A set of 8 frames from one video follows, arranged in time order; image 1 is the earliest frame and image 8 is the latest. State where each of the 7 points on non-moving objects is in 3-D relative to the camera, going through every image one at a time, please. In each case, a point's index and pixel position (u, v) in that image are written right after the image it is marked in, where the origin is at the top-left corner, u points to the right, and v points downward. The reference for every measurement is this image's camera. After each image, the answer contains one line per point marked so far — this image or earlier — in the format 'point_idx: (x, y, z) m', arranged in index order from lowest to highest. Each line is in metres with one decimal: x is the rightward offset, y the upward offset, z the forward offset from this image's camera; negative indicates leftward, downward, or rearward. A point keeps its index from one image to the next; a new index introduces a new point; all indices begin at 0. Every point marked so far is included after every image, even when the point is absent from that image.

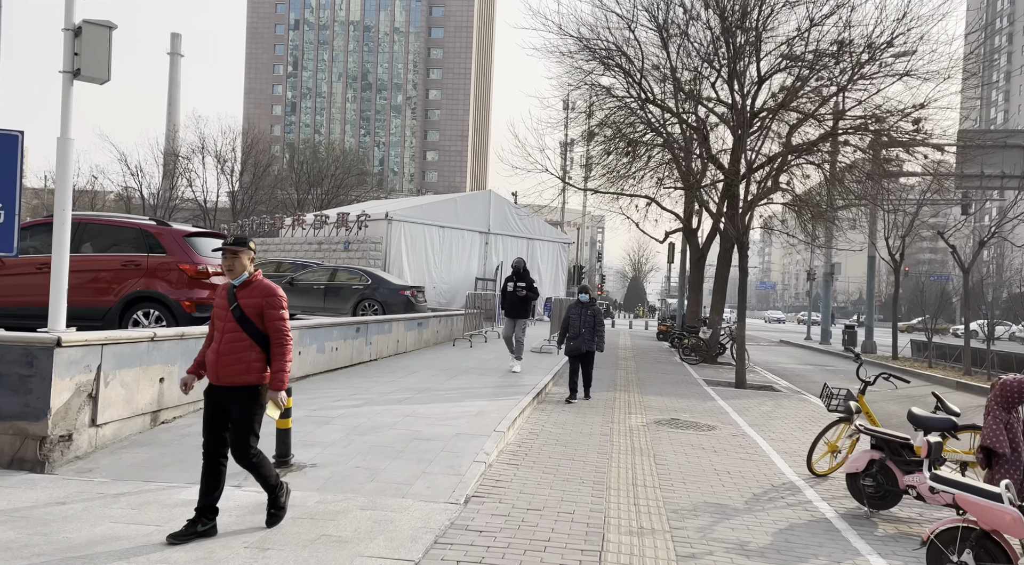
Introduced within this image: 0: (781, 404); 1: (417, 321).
0: (+3.9, -1.8, +12.0) m
1: (-1.9, -0.7, +15.0) m
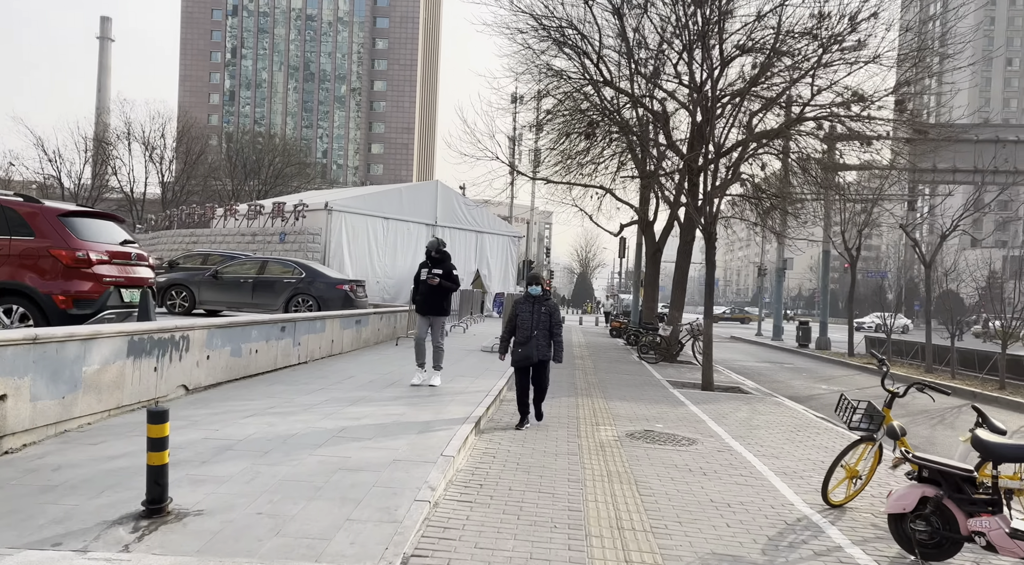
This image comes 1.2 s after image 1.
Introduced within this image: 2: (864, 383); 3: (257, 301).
0: (+3.2, -1.7, +10.9) m
1: (-2.8, -0.6, +13.5) m
2: (+7.2, -2.1, +17.1) m
3: (-5.1, -0.4, +16.3) m
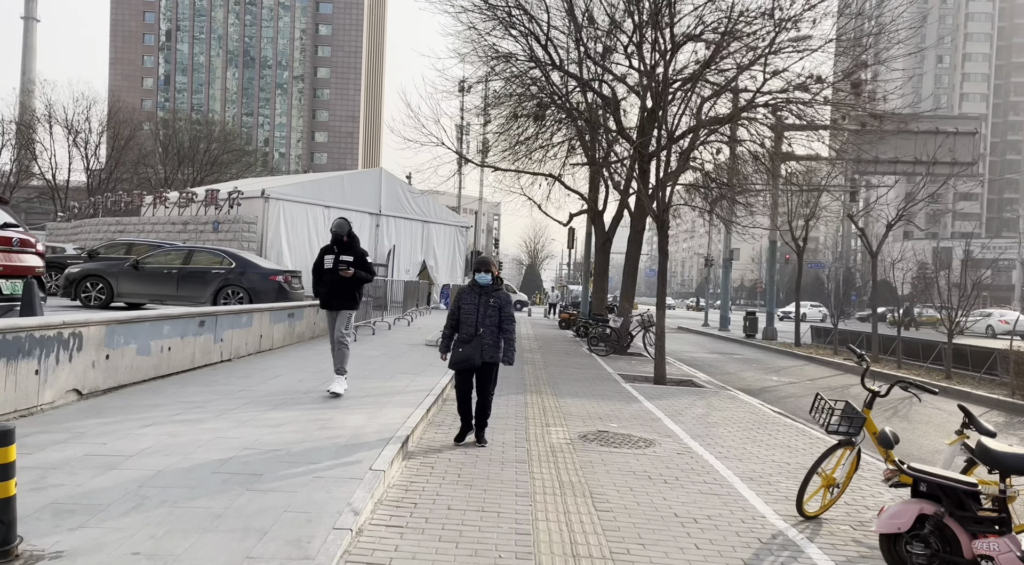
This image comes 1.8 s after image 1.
0: (+2.5, -1.5, +10.4) m
1: (-3.6, -0.4, +12.6) m
2: (+6.1, -1.8, +16.8) m
3: (-6.1, -0.2, +15.2) m
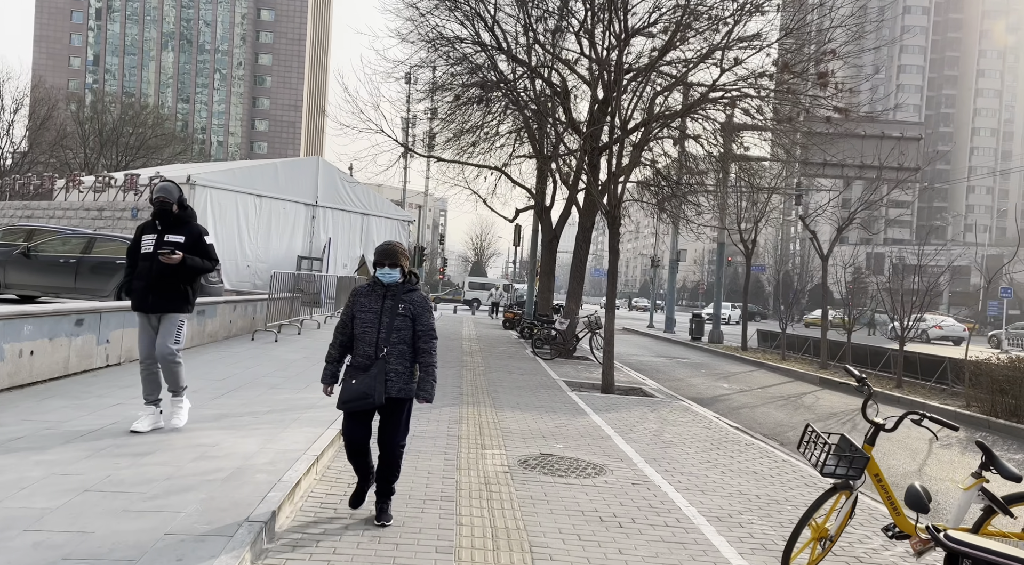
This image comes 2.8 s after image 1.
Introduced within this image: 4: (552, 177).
0: (+1.8, -1.6, +9.5) m
1: (-4.5, -0.3, +11.3) m
2: (+4.9, -1.9, +16.1) m
3: (-7.2, -0.1, +13.7) m
4: (+0.9, +2.5, +19.6) m
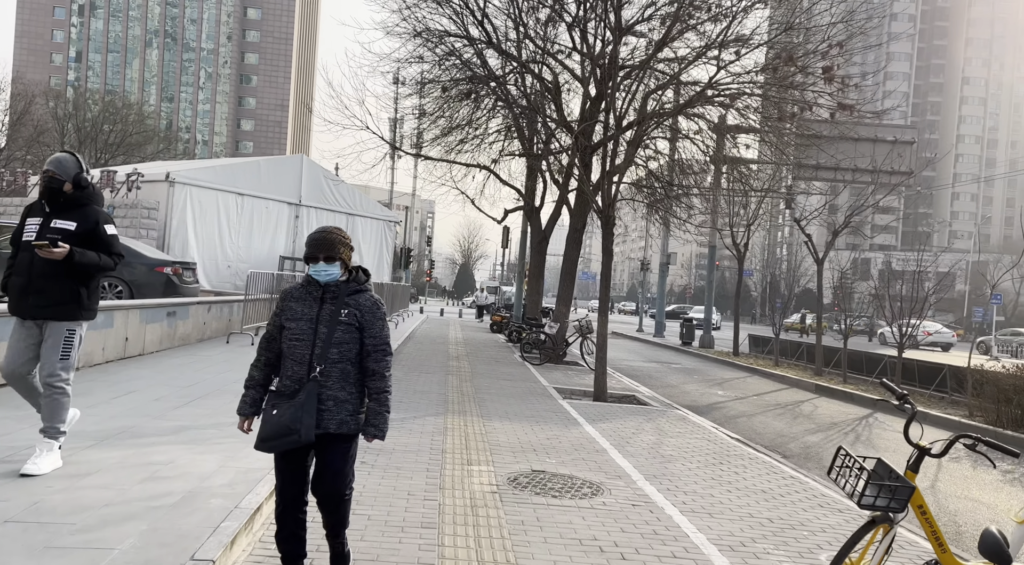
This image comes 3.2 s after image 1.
0: (+1.6, -1.6, +9.0) m
1: (-4.7, -0.3, +10.6) m
2: (+4.6, -2.0, +15.7) m
3: (-7.4, -0.1, +13.0) m
4: (+0.7, +2.5, +19.1) m
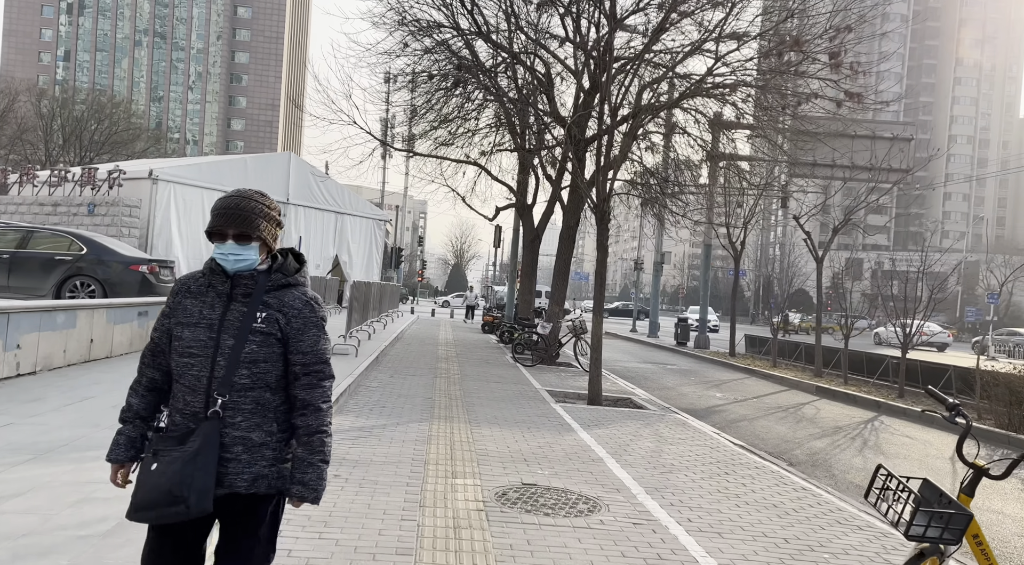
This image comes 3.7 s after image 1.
0: (+1.5, -1.6, +8.4) m
1: (-4.8, -0.3, +10.1) m
2: (+4.5, -1.9, +15.2) m
3: (-7.5, 0.0, +12.4) m
4: (+0.5, +2.5, +18.6) m
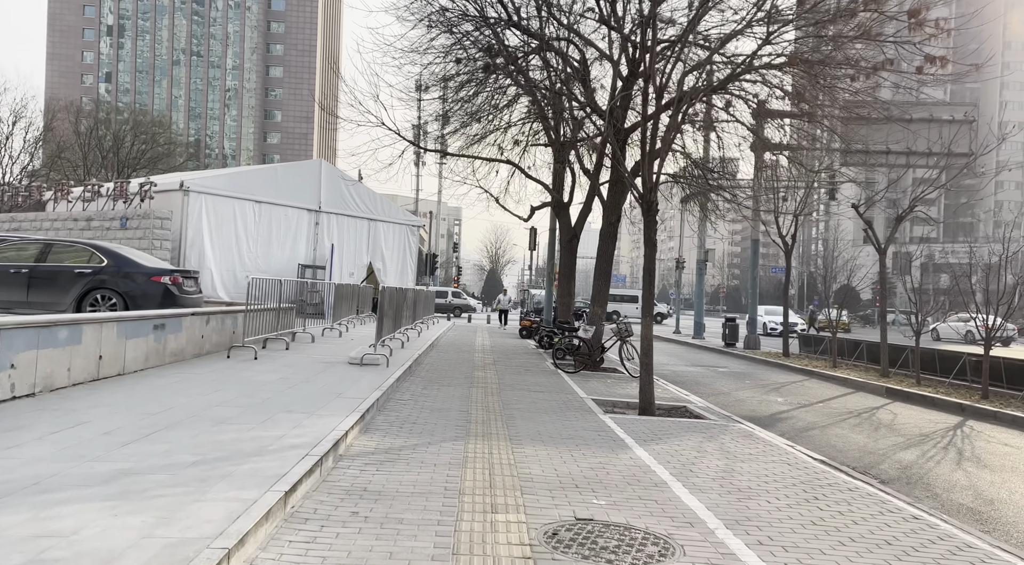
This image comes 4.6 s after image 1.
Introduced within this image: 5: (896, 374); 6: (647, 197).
0: (+1.9, -1.5, +7.4) m
1: (-4.3, -0.4, +9.4) m
2: (+5.2, -1.9, +14.0) m
3: (-6.9, -0.3, +11.8) m
4: (+1.3, +2.4, +17.6) m
5: (+7.5, -1.8, +16.0) m
6: (+1.8, +1.1, +10.7) m
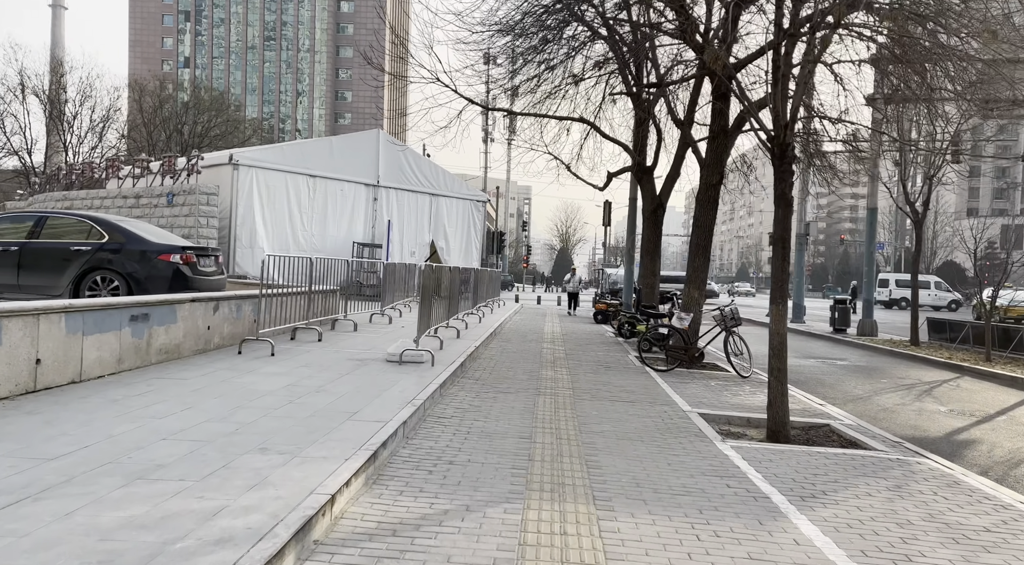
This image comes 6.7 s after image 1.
0: (+2.5, -1.3, +4.7) m
1: (-3.6, -0.2, +7.1) m
2: (+6.3, -1.5, +10.9) m
3: (-6.0, 0.0, +9.8) m
4: (+2.7, +2.9, +14.8) m
5: (+8.7, -1.4, +12.8) m
6: (+2.5, +1.4, +7.8) m
